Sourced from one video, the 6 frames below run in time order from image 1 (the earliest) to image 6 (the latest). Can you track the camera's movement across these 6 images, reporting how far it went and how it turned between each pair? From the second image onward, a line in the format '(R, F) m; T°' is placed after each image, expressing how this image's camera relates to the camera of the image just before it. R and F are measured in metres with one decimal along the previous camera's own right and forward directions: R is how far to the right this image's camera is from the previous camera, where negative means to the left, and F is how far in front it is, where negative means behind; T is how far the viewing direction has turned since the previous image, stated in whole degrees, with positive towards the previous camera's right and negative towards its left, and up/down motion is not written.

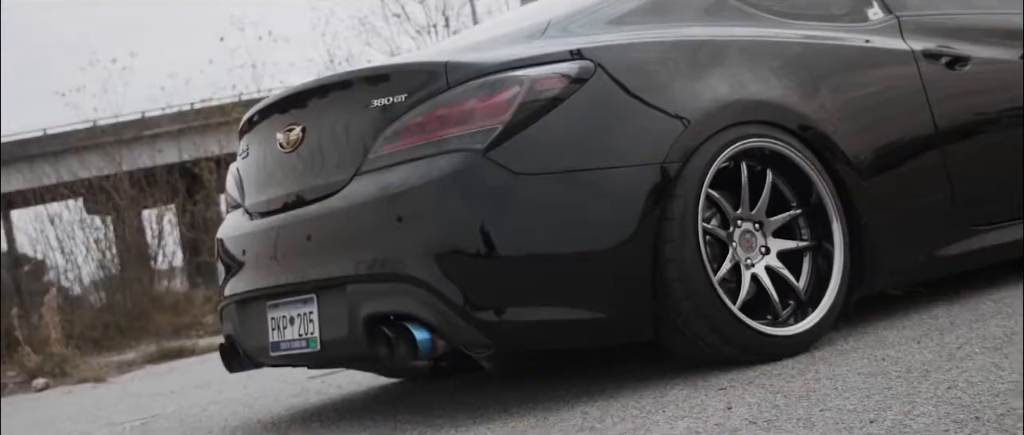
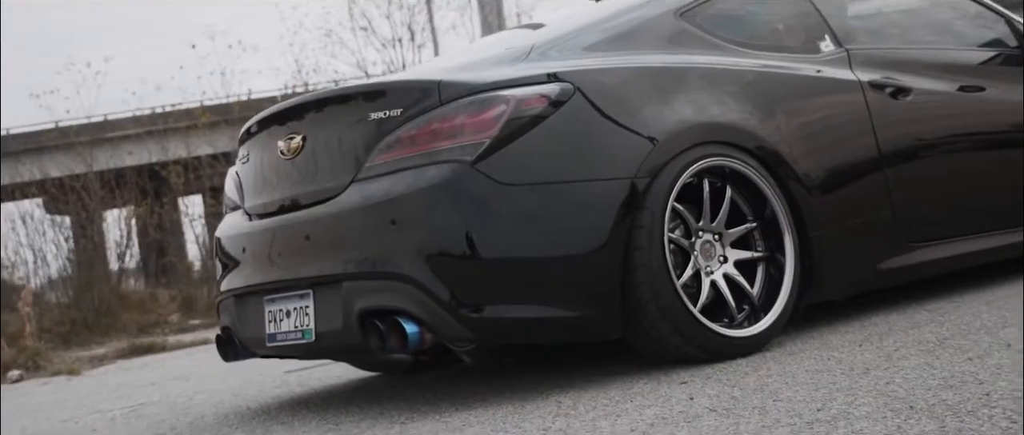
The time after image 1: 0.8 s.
(-0.1, -0.3) m; +2°
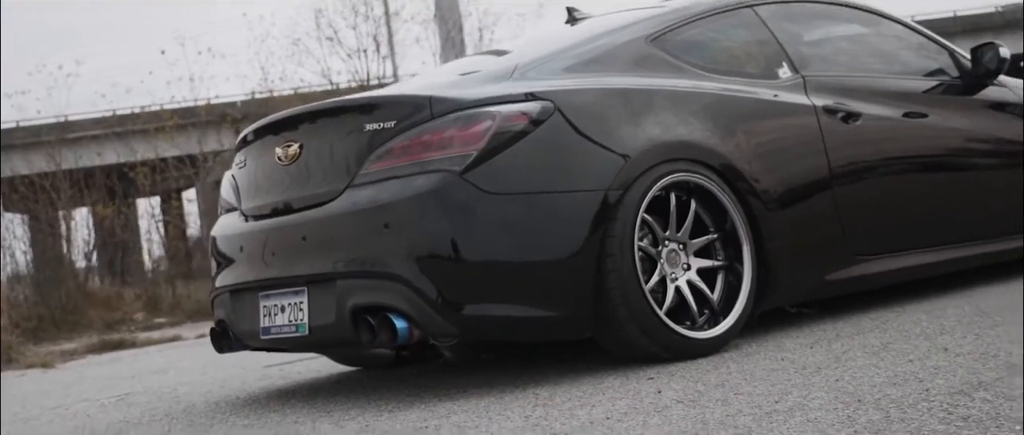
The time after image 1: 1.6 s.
(-0.1, -0.3) m; +2°
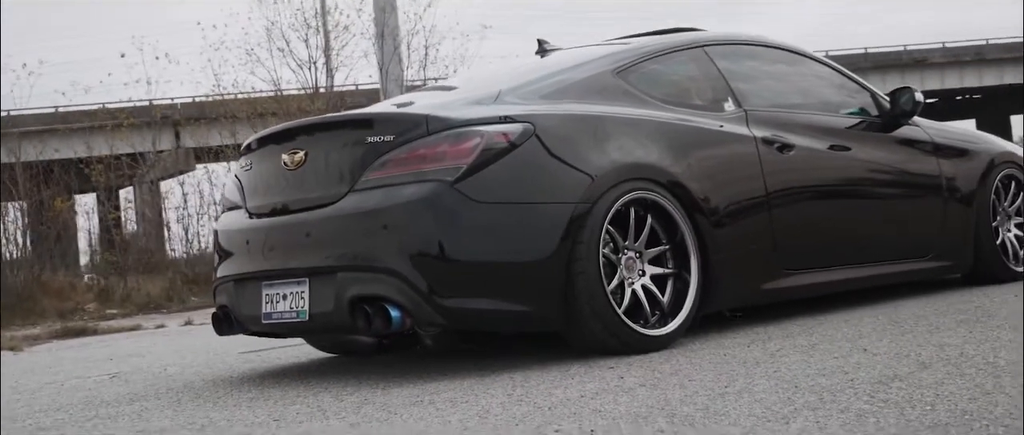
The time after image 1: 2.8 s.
(-0.2, -0.5) m; +3°
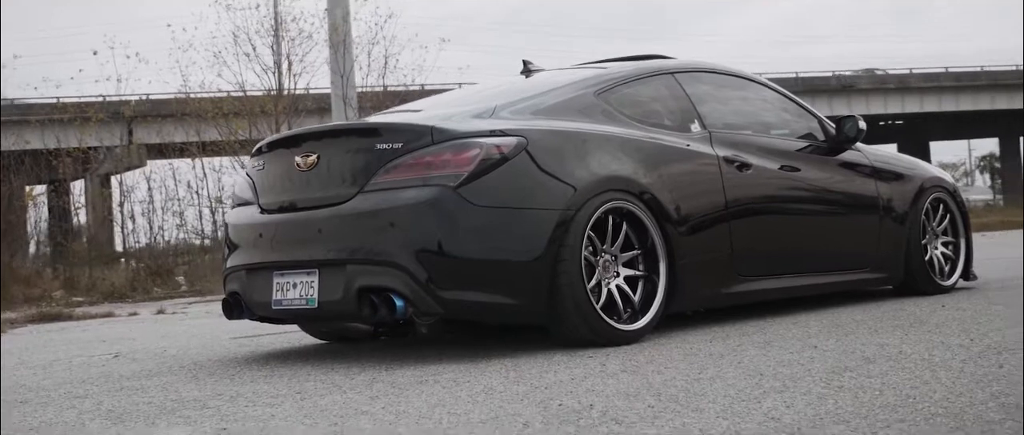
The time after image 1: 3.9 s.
(-0.2, -0.5) m; +3°
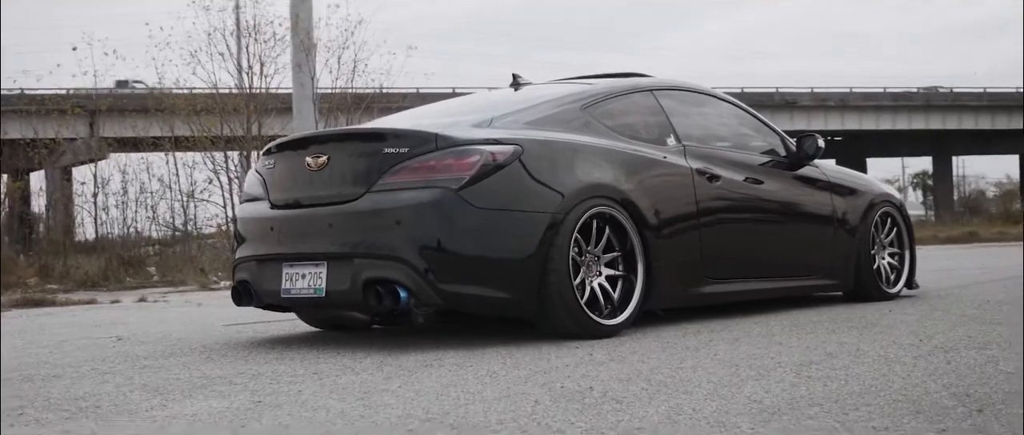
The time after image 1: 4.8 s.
(-0.2, -0.4) m; +3°
